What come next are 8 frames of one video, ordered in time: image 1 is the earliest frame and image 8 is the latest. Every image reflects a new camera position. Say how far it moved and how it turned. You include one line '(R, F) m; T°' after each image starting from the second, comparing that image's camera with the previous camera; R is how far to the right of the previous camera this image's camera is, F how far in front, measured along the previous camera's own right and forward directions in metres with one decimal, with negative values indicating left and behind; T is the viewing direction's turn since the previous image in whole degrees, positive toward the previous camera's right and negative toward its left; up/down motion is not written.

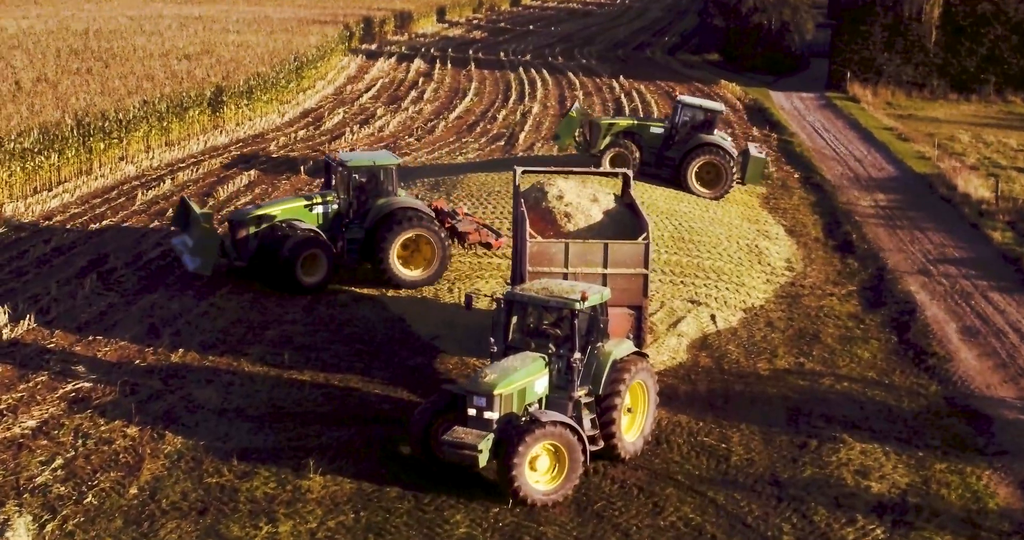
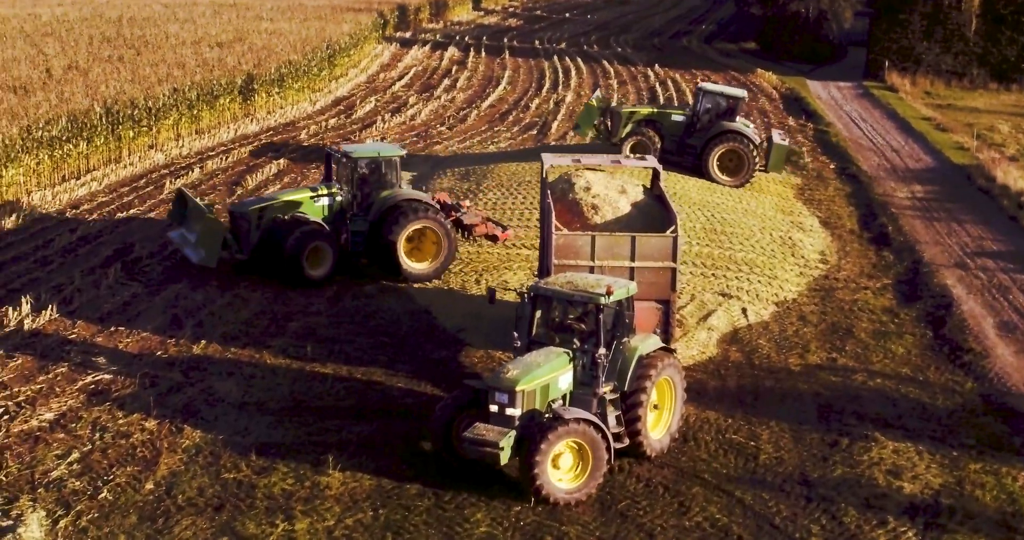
(+0.1, +0.2) m; -1°
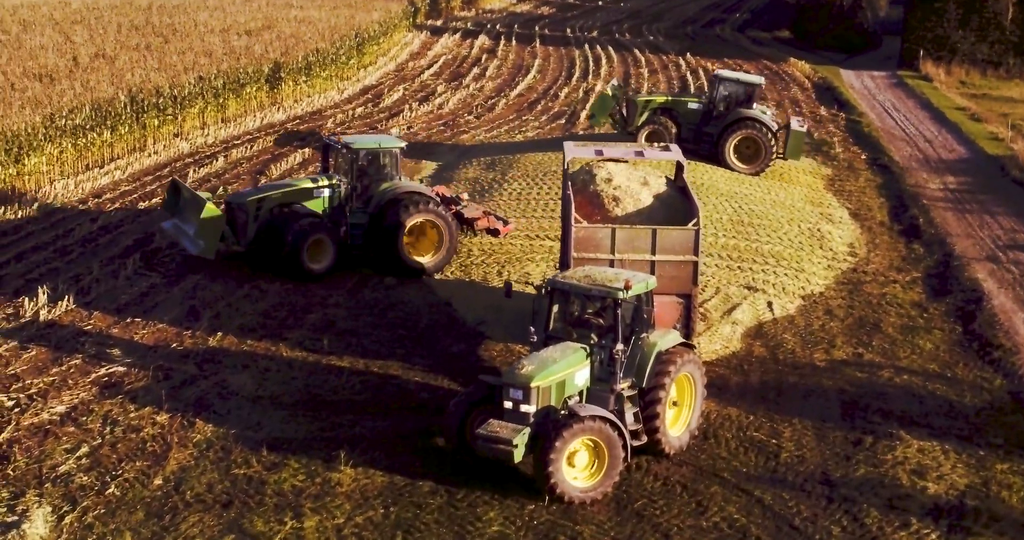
(+0.1, +0.2) m; -1°
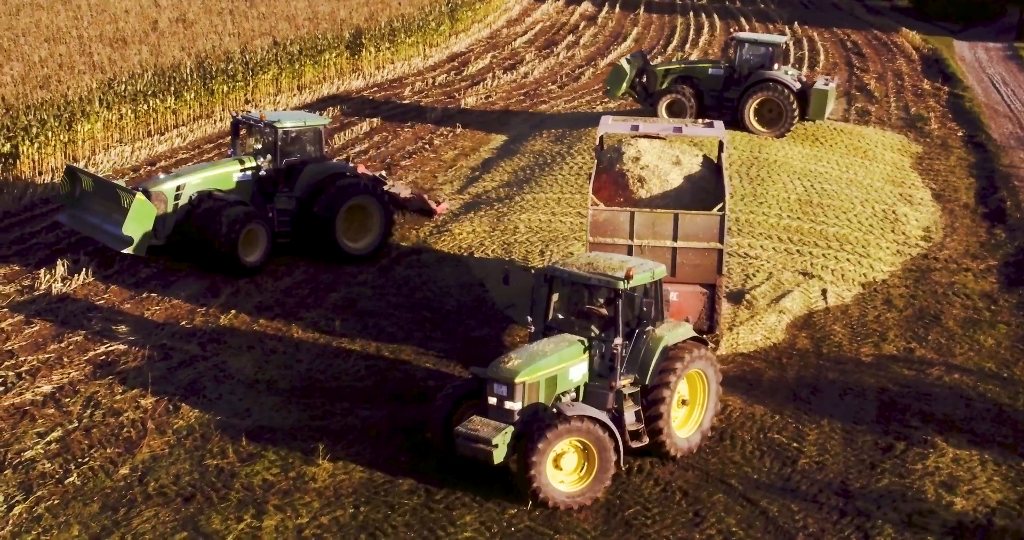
(+0.8, +0.7) m; -5°
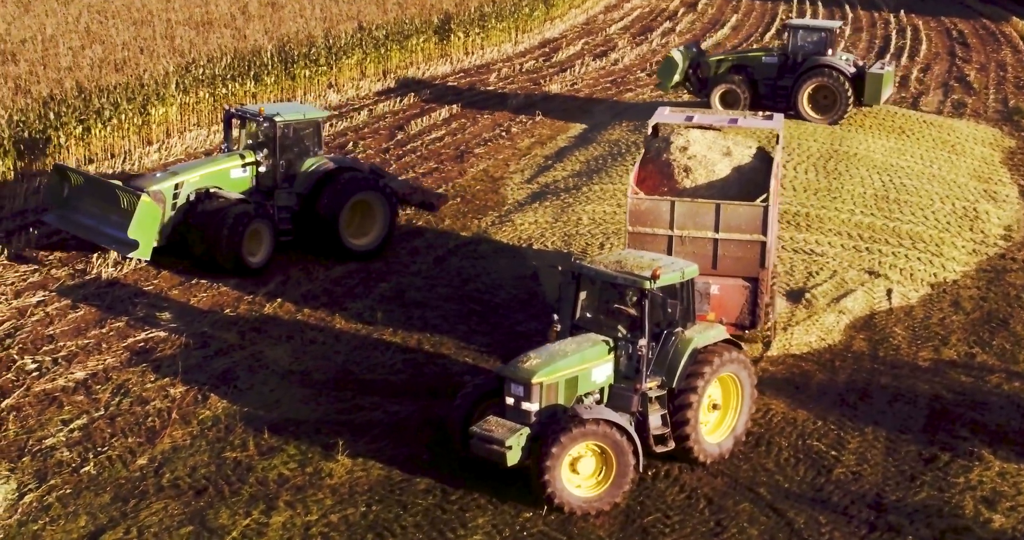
(+0.5, +0.2) m; -4°
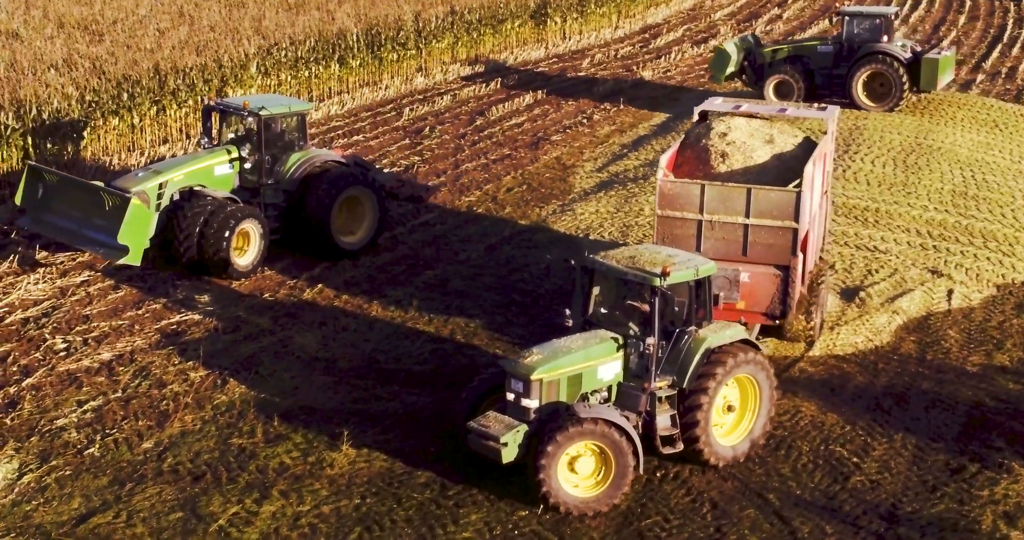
(+0.7, +0.2) m; -5°
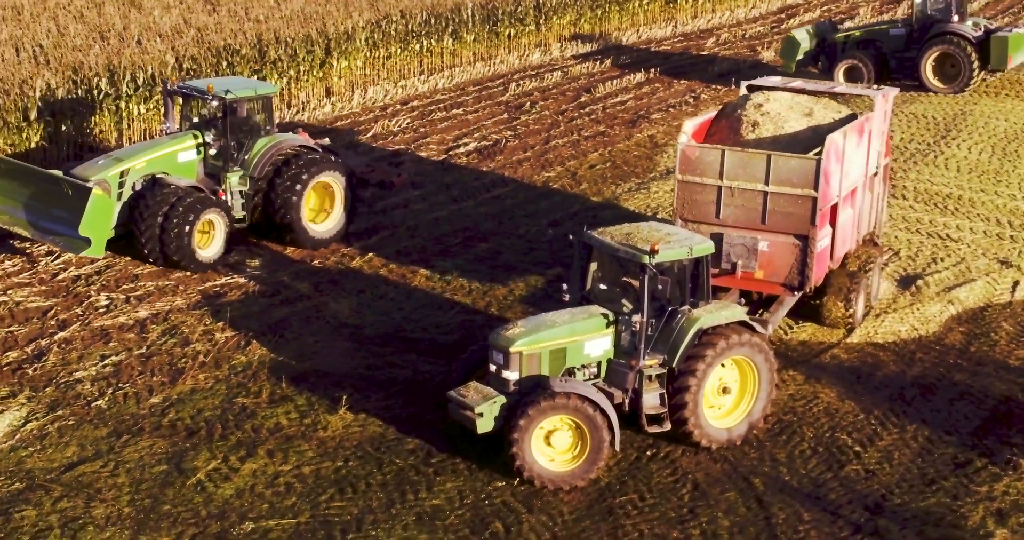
(+1.1, 0.0) m; -7°
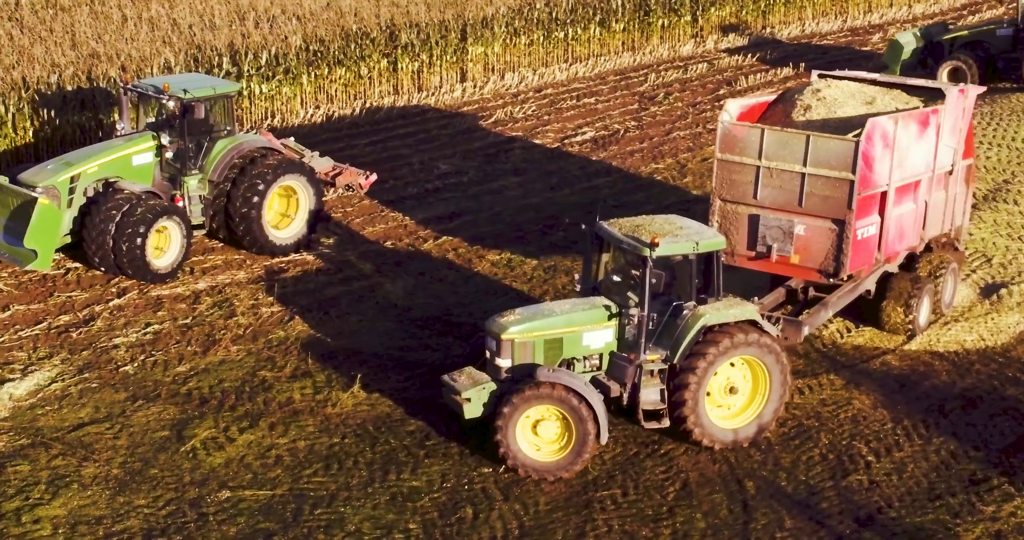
(+1.3, +0.1) m; -9°
